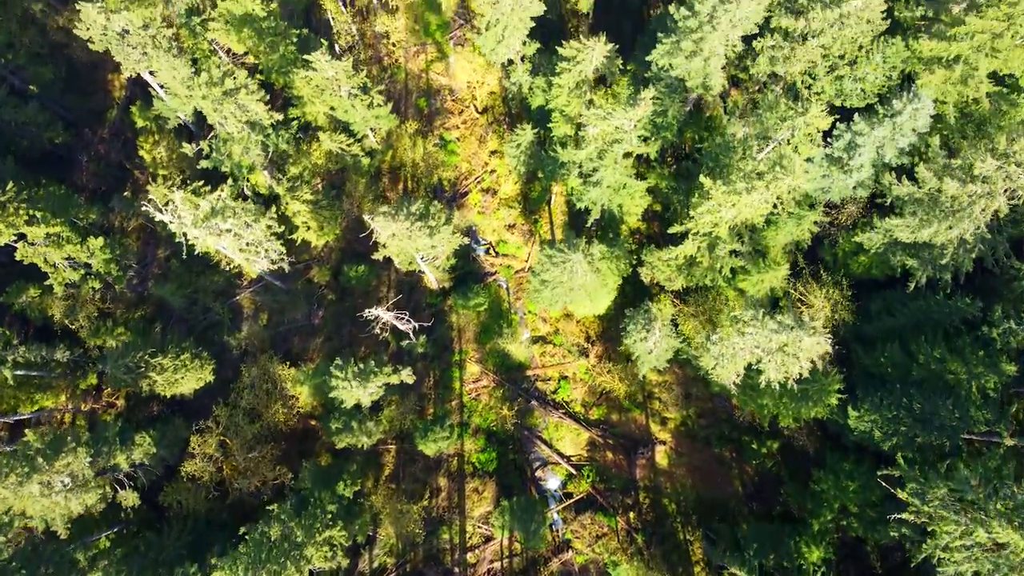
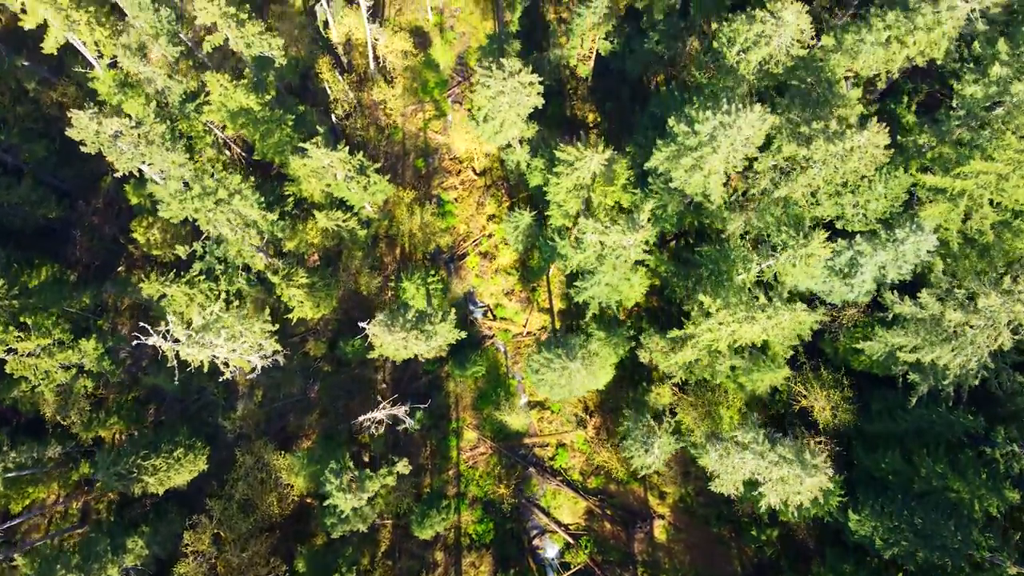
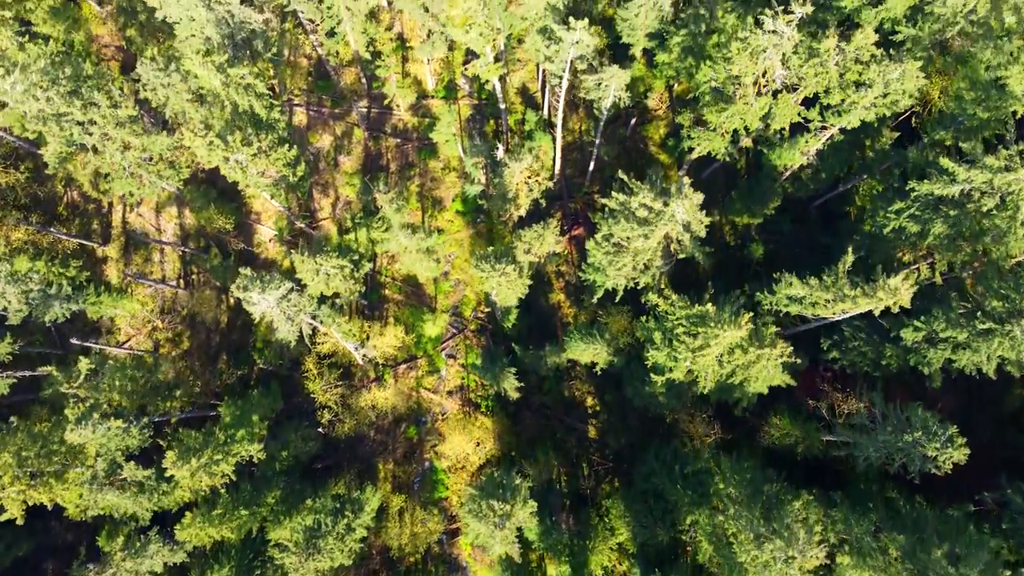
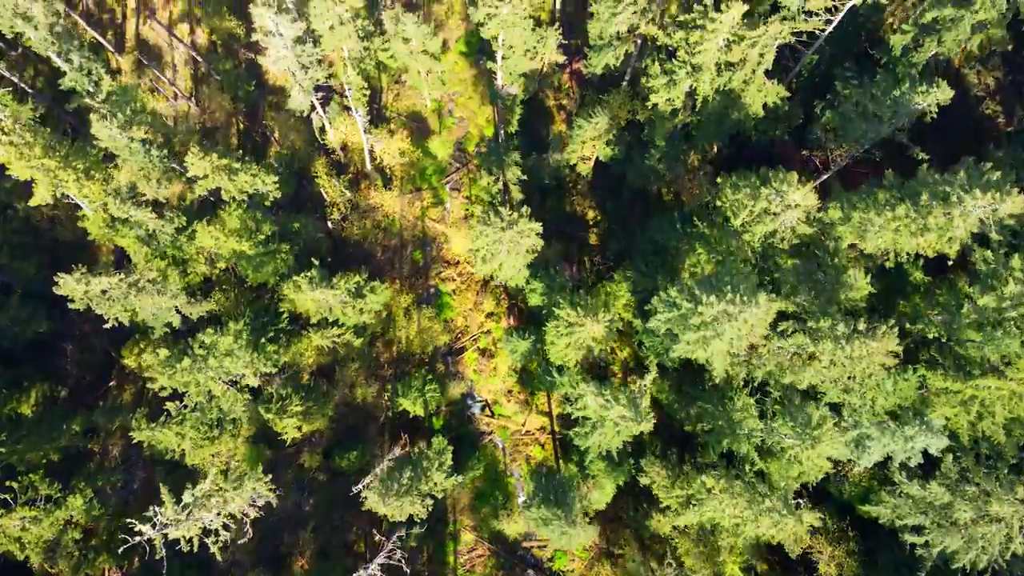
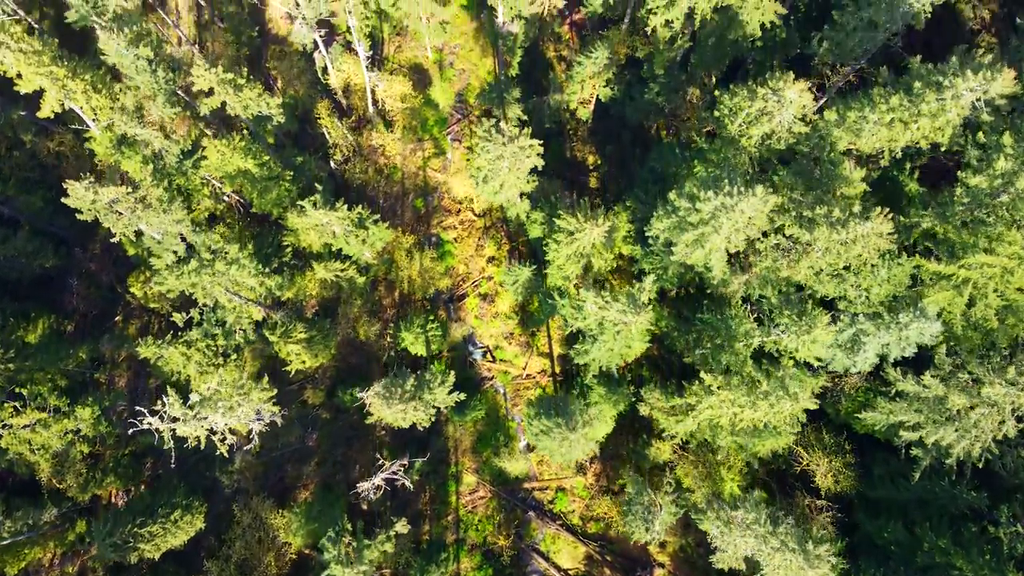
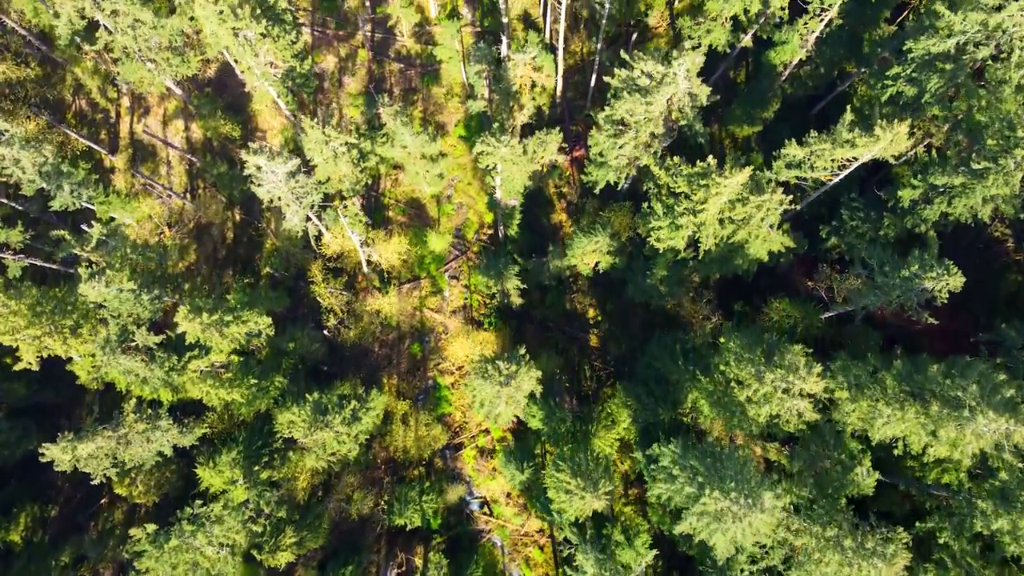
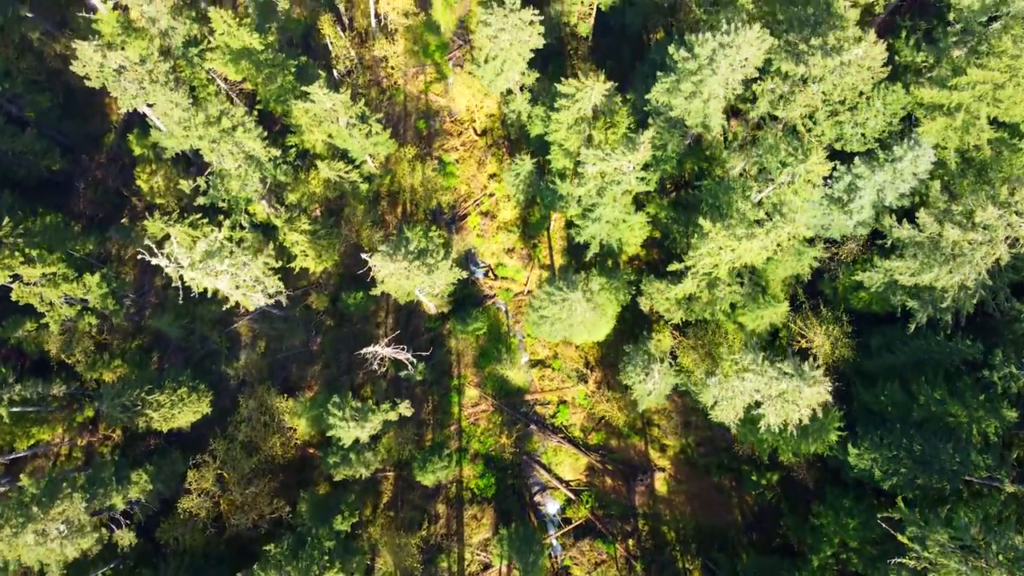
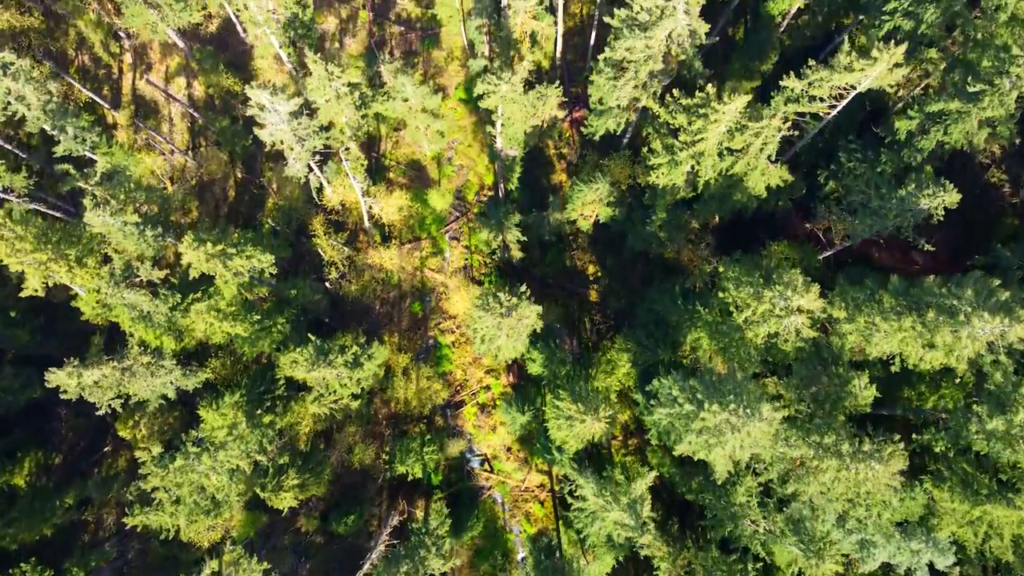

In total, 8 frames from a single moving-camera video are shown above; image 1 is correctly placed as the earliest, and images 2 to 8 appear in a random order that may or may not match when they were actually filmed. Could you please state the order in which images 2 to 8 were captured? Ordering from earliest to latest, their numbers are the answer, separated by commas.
7, 2, 5, 4, 8, 6, 3
